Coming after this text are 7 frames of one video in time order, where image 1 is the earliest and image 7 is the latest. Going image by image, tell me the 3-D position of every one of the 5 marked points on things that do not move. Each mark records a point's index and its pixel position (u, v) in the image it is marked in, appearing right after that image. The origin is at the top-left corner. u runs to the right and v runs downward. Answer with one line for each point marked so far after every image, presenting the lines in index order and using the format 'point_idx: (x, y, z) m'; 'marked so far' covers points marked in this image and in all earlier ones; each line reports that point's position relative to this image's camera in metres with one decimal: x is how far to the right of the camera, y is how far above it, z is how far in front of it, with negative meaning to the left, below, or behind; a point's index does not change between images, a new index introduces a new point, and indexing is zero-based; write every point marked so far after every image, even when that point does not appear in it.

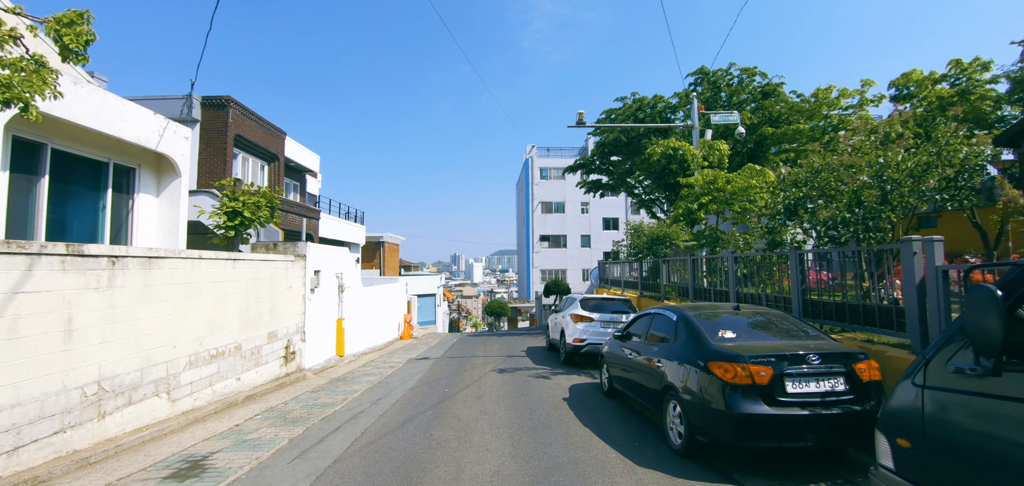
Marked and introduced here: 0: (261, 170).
0: (-8.6, +2.5, +16.3) m
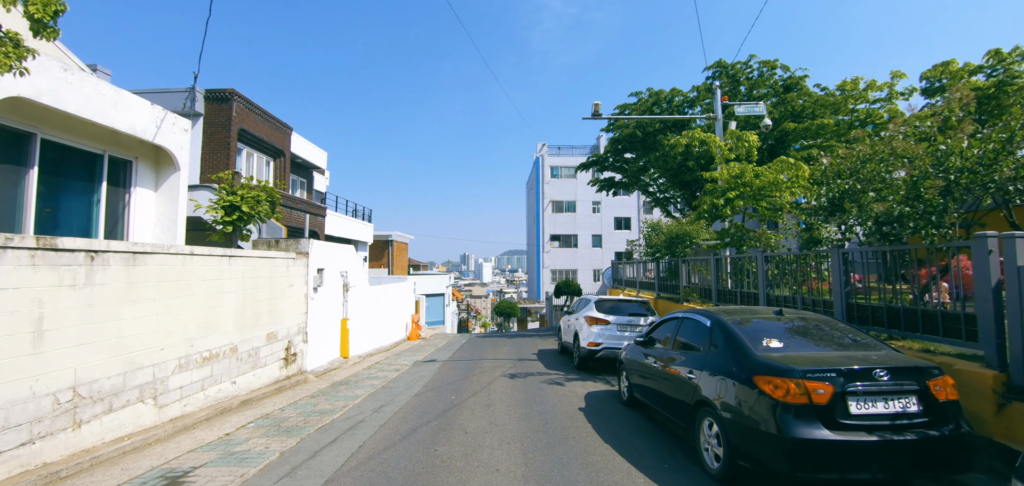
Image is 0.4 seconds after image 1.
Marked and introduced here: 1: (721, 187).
0: (-8.2, +2.6, +15.9) m
1: (+4.0, +1.1, +9.1) m
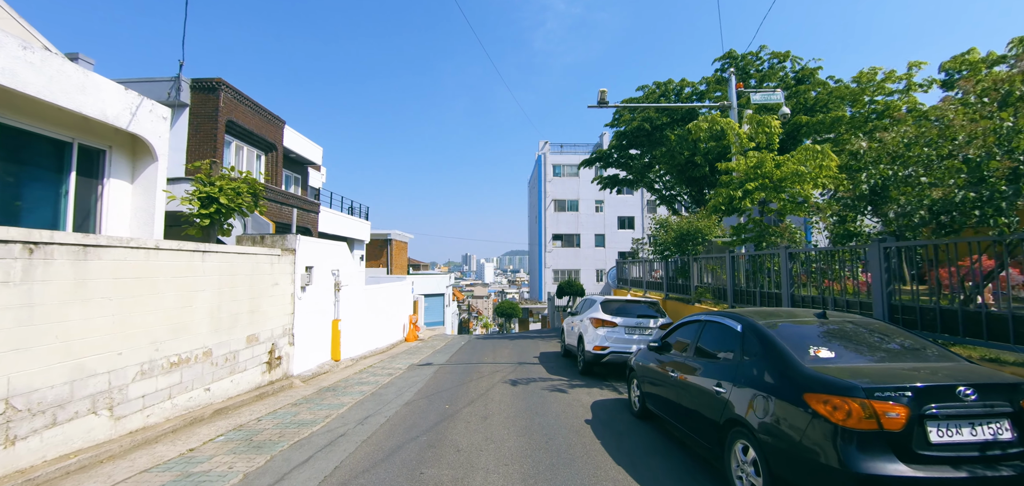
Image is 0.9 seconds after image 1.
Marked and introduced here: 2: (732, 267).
0: (-8.2, +2.7, +15.3) m
1: (+4.0, +1.1, +8.4) m
2: (+4.2, -0.5, +9.2) m
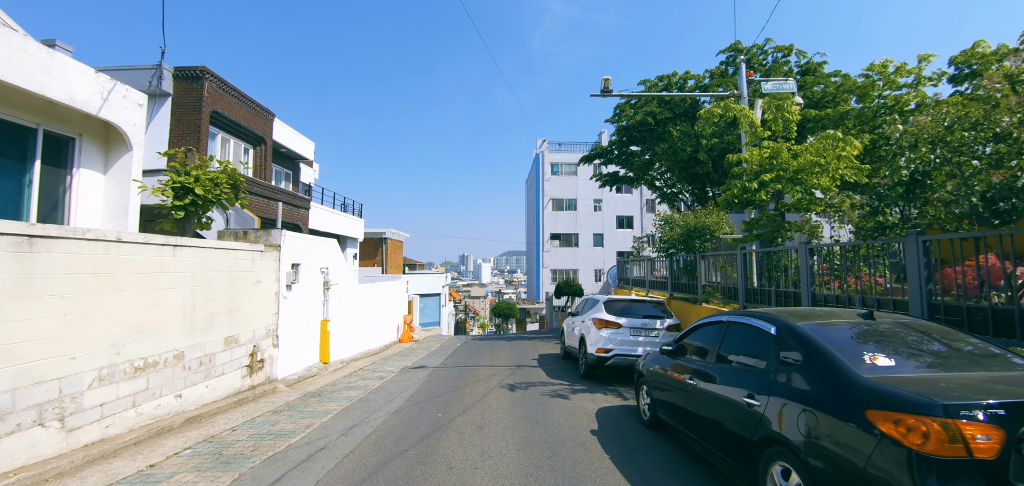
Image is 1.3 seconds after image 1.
0: (-8.2, +2.7, +14.7) m
1: (+4.0, +1.2, +7.9) m
2: (+4.2, -0.4, +8.6) m
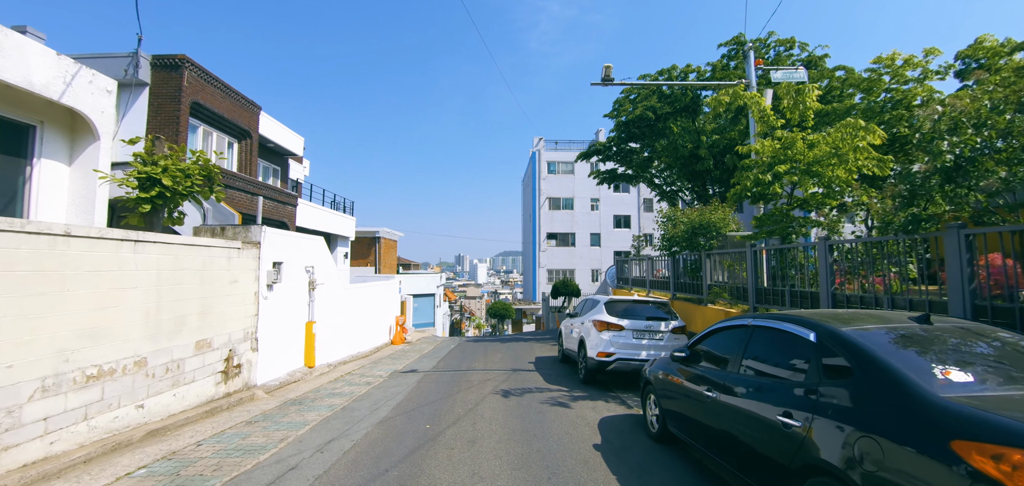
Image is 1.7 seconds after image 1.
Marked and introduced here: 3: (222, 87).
0: (-8.4, +2.8, +14.1) m
1: (+3.9, +1.3, +7.4) m
2: (+4.1, -0.3, +8.1) m
3: (-8.0, +4.3, +13.1) m
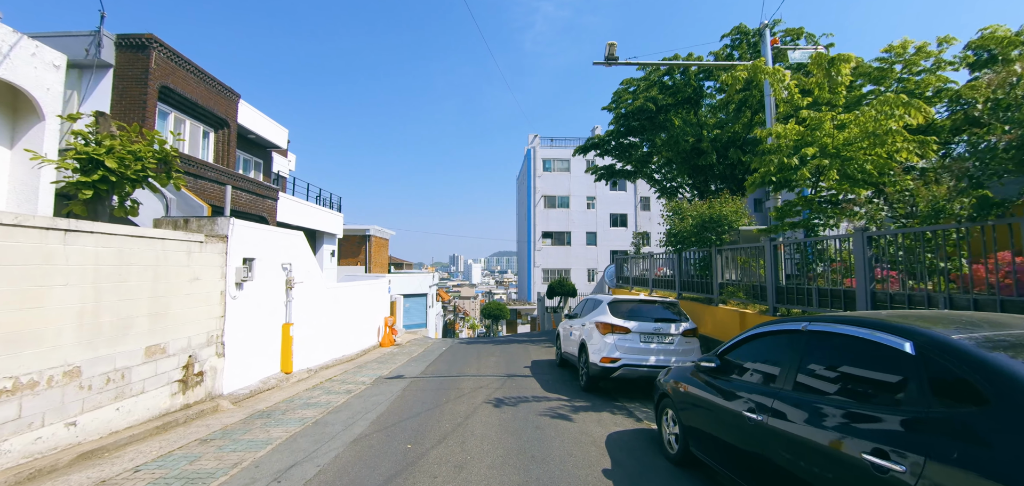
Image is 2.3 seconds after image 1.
0: (-8.5, +2.9, +13.2) m
1: (+3.8, +1.4, +6.6) m
2: (+4.0, -0.2, +7.4) m
3: (-8.1, +4.4, +12.2) m
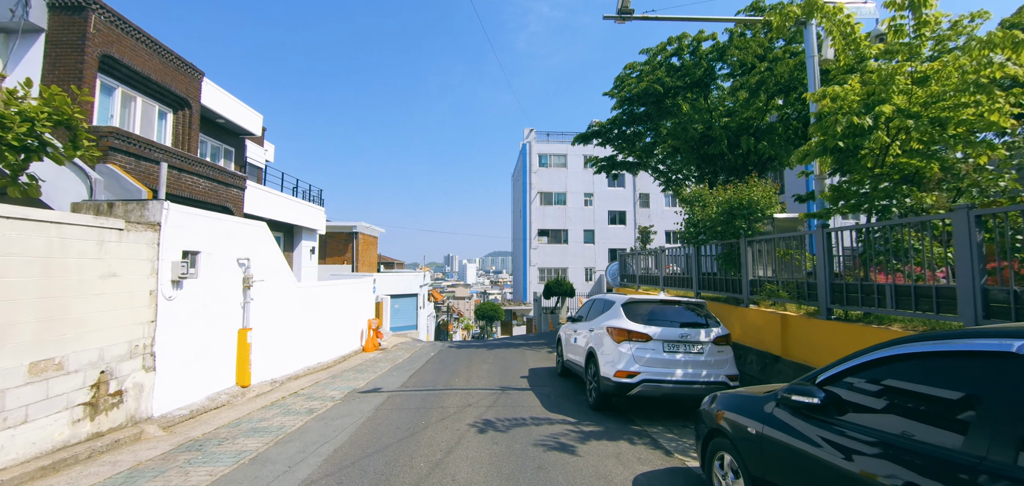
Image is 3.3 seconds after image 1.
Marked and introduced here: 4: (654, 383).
0: (-8.6, +3.1, +11.8) m
1: (+3.8, +1.5, +5.3) m
2: (+4.0, -0.1, +6.0) m
3: (-8.2, +4.5, +10.8) m
4: (+1.8, -1.7, +5.9) m
